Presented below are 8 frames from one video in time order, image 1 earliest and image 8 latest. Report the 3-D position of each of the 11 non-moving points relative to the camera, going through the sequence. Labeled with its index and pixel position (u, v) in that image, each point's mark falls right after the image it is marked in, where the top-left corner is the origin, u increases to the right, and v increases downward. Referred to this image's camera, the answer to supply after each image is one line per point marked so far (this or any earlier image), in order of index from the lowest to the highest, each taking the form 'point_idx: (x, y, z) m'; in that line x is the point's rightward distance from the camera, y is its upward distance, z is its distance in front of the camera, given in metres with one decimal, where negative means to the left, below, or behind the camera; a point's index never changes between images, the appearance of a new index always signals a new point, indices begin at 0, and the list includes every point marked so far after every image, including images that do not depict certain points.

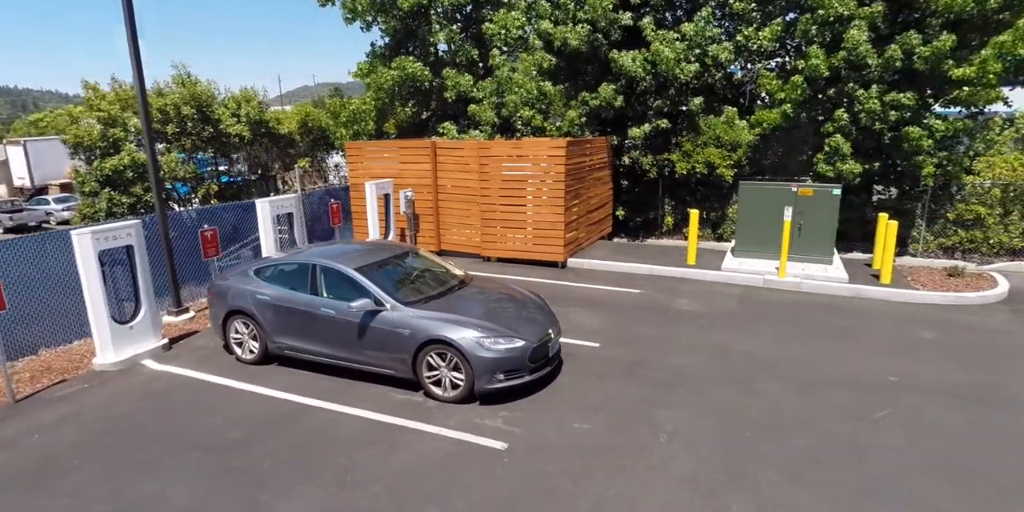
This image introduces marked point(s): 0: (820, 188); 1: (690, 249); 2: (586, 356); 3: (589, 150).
0: (+5.6, +1.2, +11.0) m
1: (+3.5, +0.1, +11.7) m
2: (+0.9, -1.3, +7.7) m
3: (+1.6, +2.3, +12.9) m
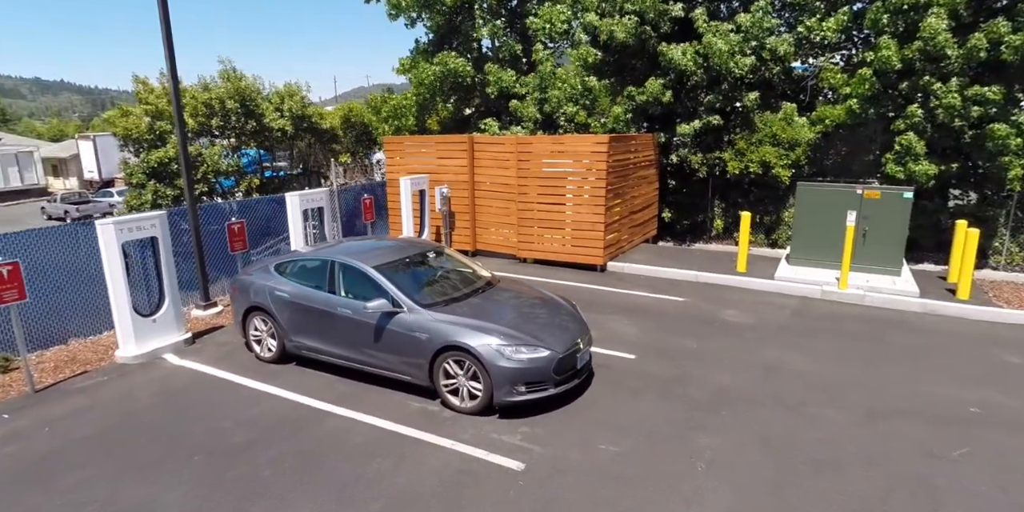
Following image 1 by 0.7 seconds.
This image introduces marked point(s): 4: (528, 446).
0: (+6.2, +1.1, +10.0) m
1: (+4.1, 0.0, +10.9) m
2: (+1.3, -1.3, +7.1) m
3: (+2.5, +2.2, +12.3) m
4: (+0.1, -1.7, +5.3) m
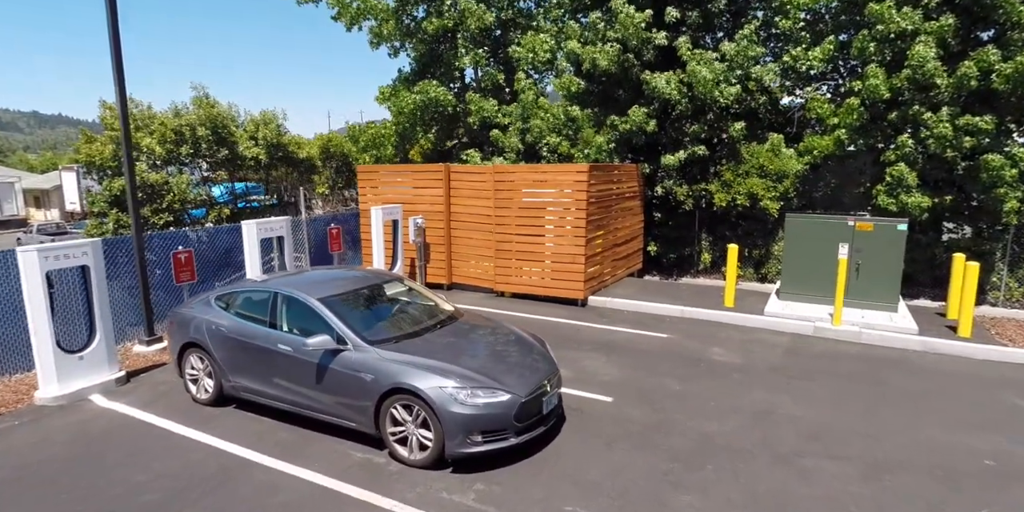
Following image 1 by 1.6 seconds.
0: (+5.8, +0.5, +9.5) m
1: (+3.7, -0.6, +10.3) m
2: (+0.9, -1.6, +6.4) m
3: (+2.0, +1.5, +11.8) m
4: (-0.2, -1.9, +4.6) m
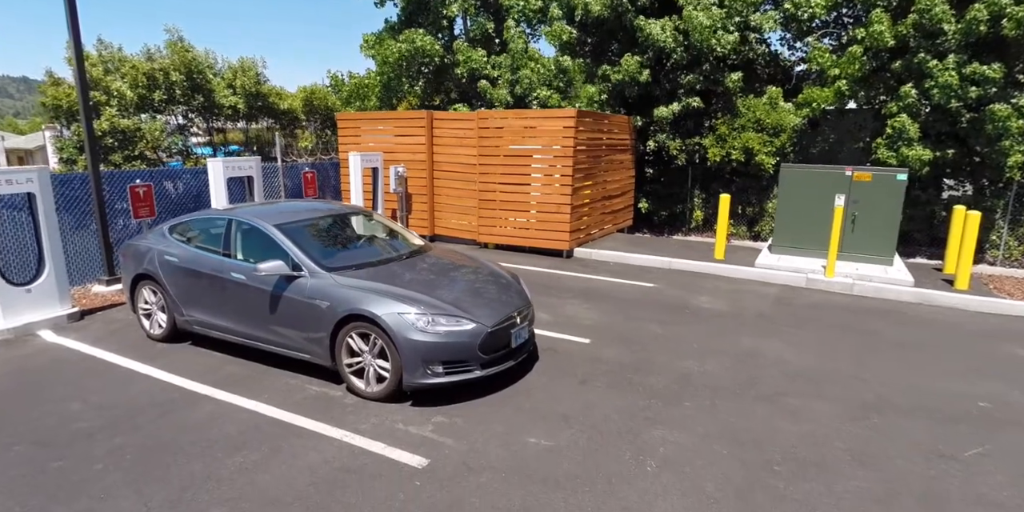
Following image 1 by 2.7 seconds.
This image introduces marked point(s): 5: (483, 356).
0: (+5.5, +1.2, +9.1) m
1: (+3.4, +0.2, +9.9) m
2: (+0.6, -1.0, +6.0) m
3: (+1.8, +2.4, +11.3) m
4: (-0.5, -1.3, +4.3) m
5: (-0.2, -0.8, +4.8) m
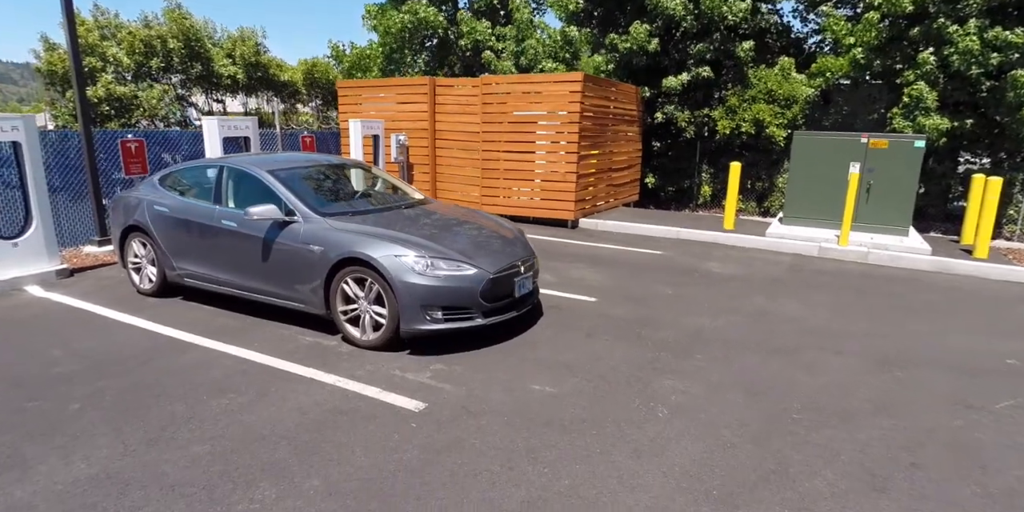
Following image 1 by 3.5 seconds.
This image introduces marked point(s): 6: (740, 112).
0: (+5.6, +1.7, +8.7) m
1: (+3.5, +0.7, +9.7) m
2: (+0.6, -0.5, +5.8) m
3: (+1.8, +2.9, +11.0) m
4: (-0.5, -0.9, +4.0) m
5: (-0.2, -0.4, +4.5) m
6: (+4.4, +2.8, +11.7) m
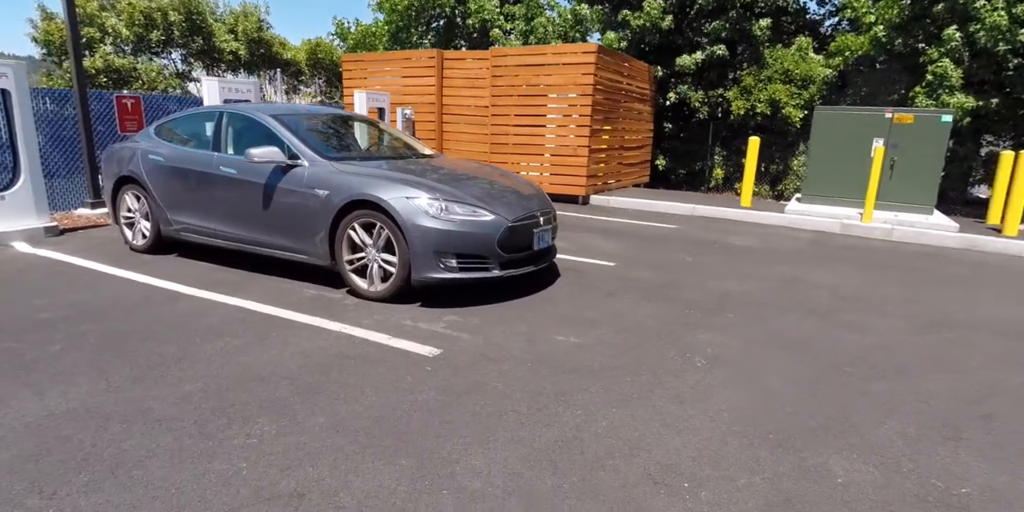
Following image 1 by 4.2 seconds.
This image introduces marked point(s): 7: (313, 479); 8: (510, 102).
0: (+5.7, +2.0, +8.4) m
1: (+3.6, +1.0, +9.3) m
2: (+0.7, -0.2, +5.4) m
3: (+2.0, +3.3, +10.7) m
4: (-0.4, -0.5, +3.7) m
5: (-0.1, 0.0, +4.2) m
6: (+4.6, +3.1, +11.4) m
7: (-0.7, -0.8, +2.1) m
8: (0.0, +2.6, +10.2) m
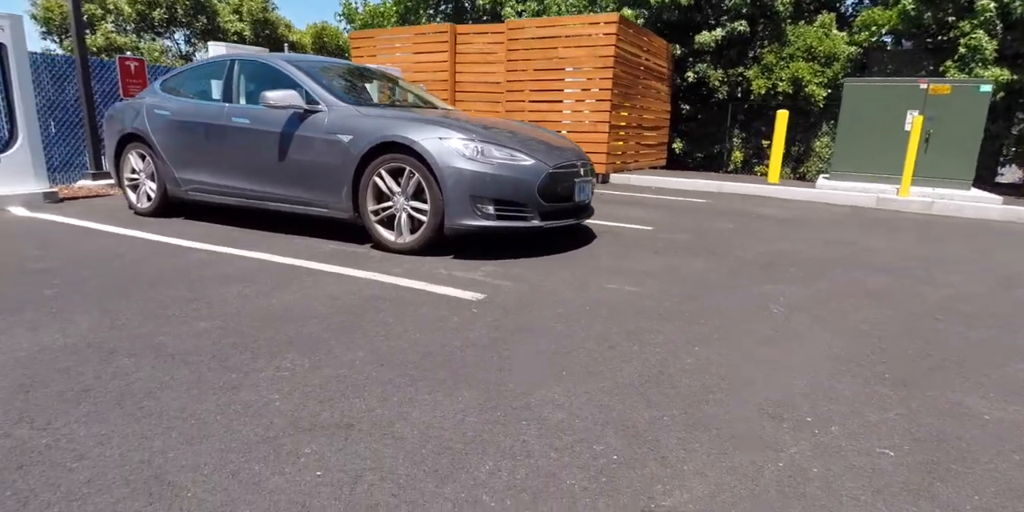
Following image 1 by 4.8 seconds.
0: (+6.0, +2.3, +8.1) m
1: (+3.9, +1.4, +9.0) m
2: (+1.0, +0.2, +5.1) m
3: (+2.3, +3.6, +10.3) m
4: (-0.1, -0.1, +3.3) m
5: (+0.2, +0.3, +3.9) m
6: (+4.9, +3.4, +11.0) m
7: (-0.4, -0.4, +1.7) m
8: (+0.2, +2.9, +9.8) m
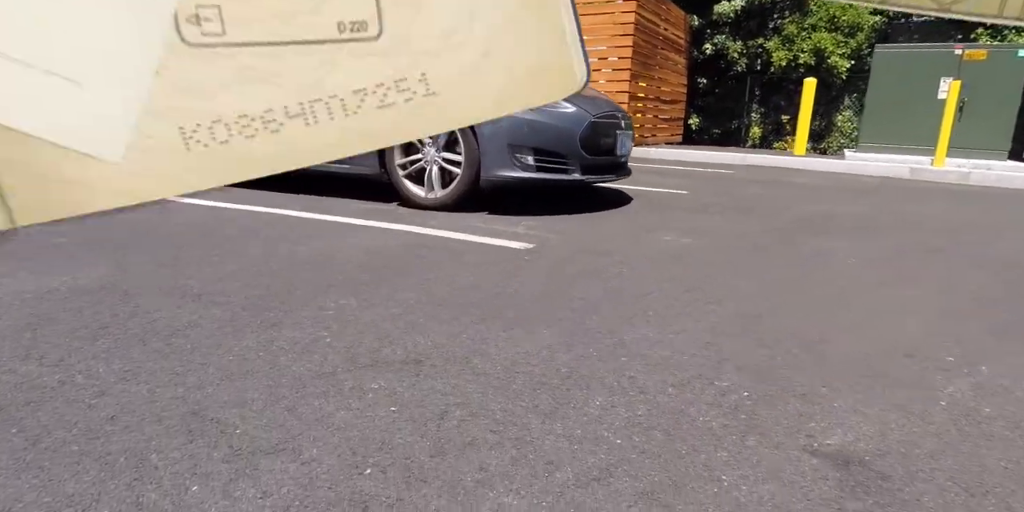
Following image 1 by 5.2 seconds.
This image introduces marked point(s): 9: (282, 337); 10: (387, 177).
0: (+6.2, +2.7, +7.7) m
1: (+4.1, +1.7, +8.7) m
2: (+1.2, +0.5, +4.8) m
3: (+2.5, +4.0, +9.9) m
4: (+0.1, +0.1, +3.1) m
5: (+0.4, +0.6, +3.6) m
6: (+5.1, +3.9, +10.7) m
7: (-0.2, -0.2, +1.5) m
8: (+0.5, +3.3, +9.5) m
9: (-0.6, -0.2, +1.5) m
10: (-0.8, +0.5, +3.9) m
